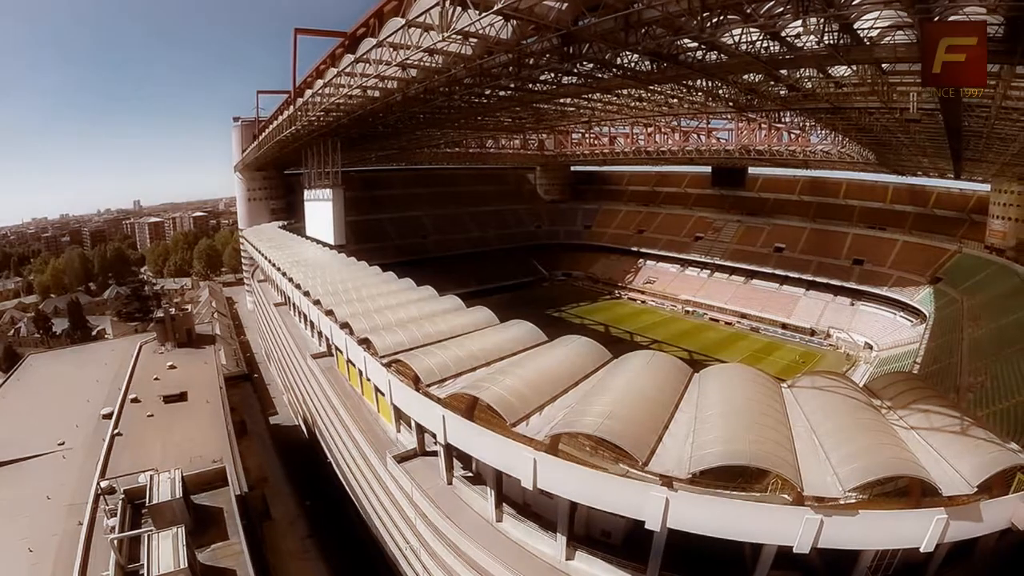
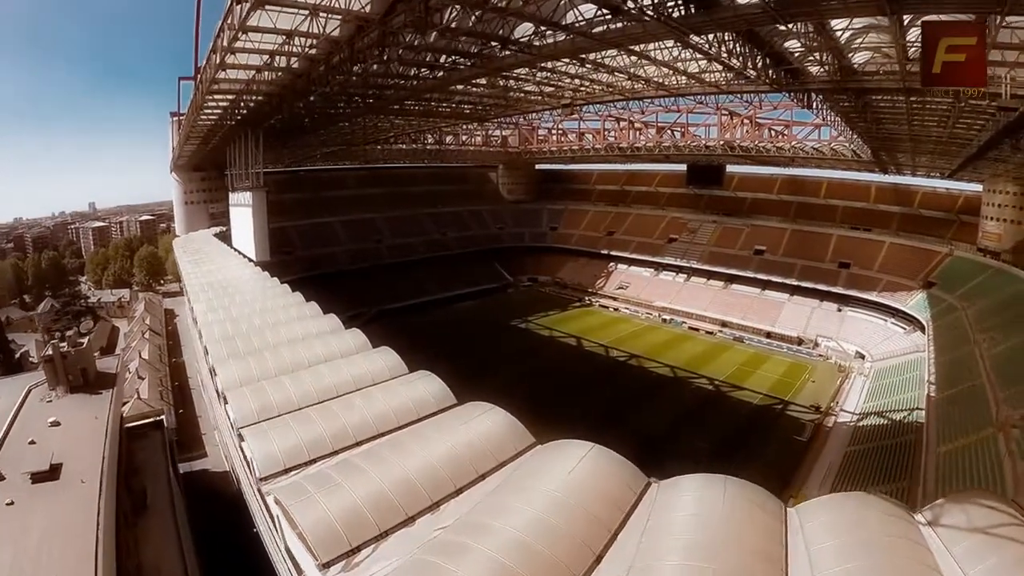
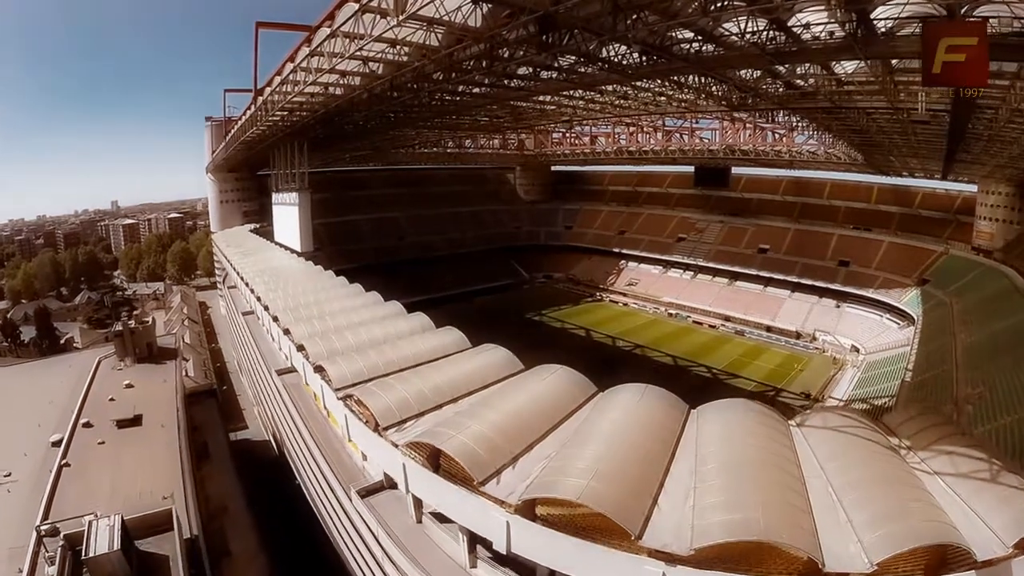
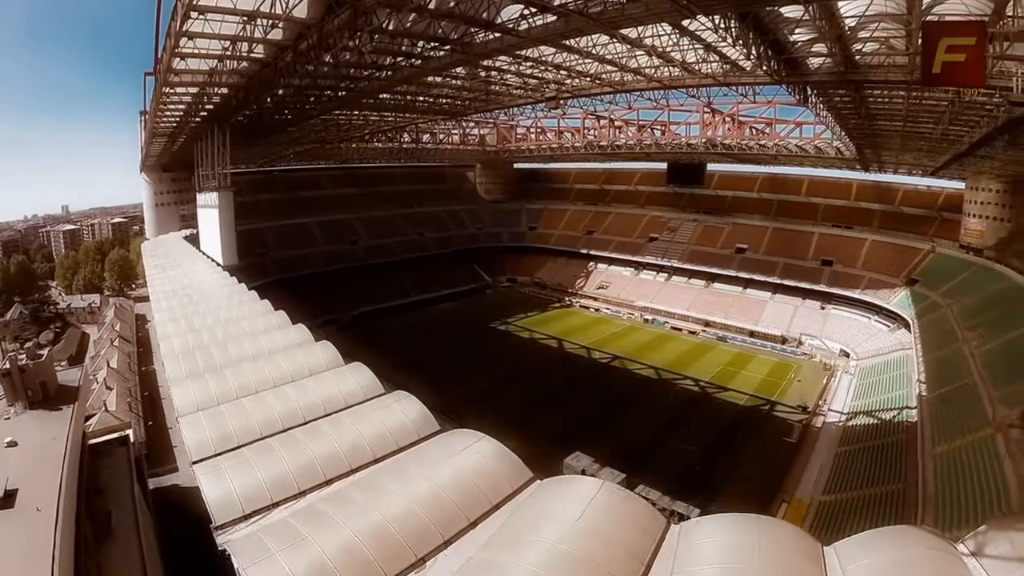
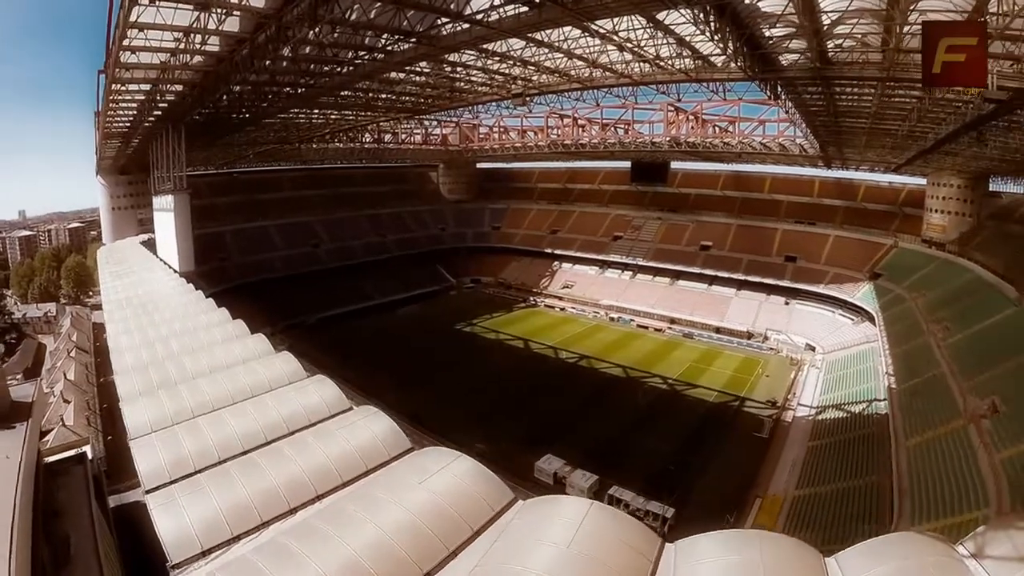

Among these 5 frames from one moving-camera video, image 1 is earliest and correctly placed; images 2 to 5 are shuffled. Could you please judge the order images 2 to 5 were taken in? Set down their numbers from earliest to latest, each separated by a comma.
3, 2, 4, 5
